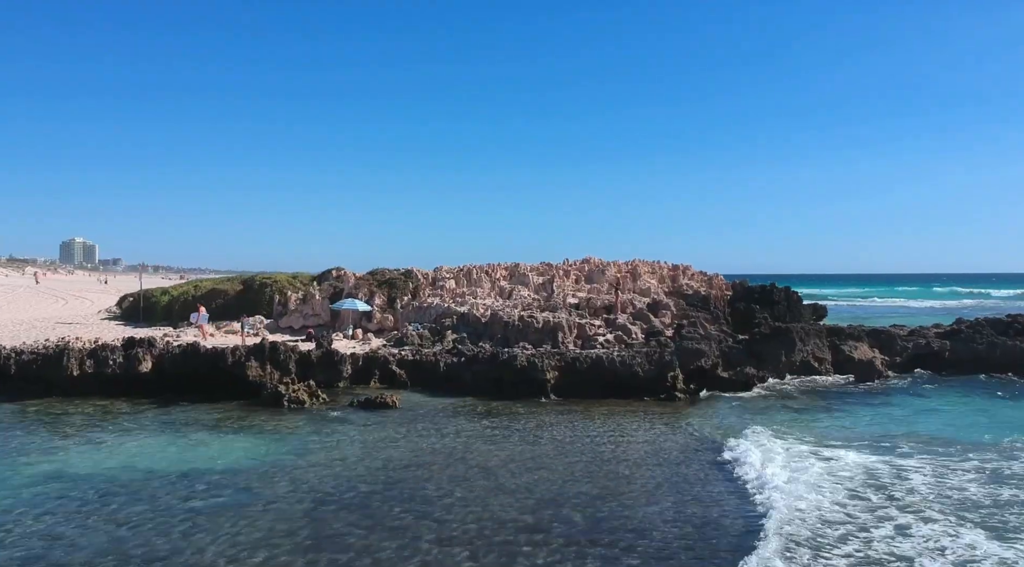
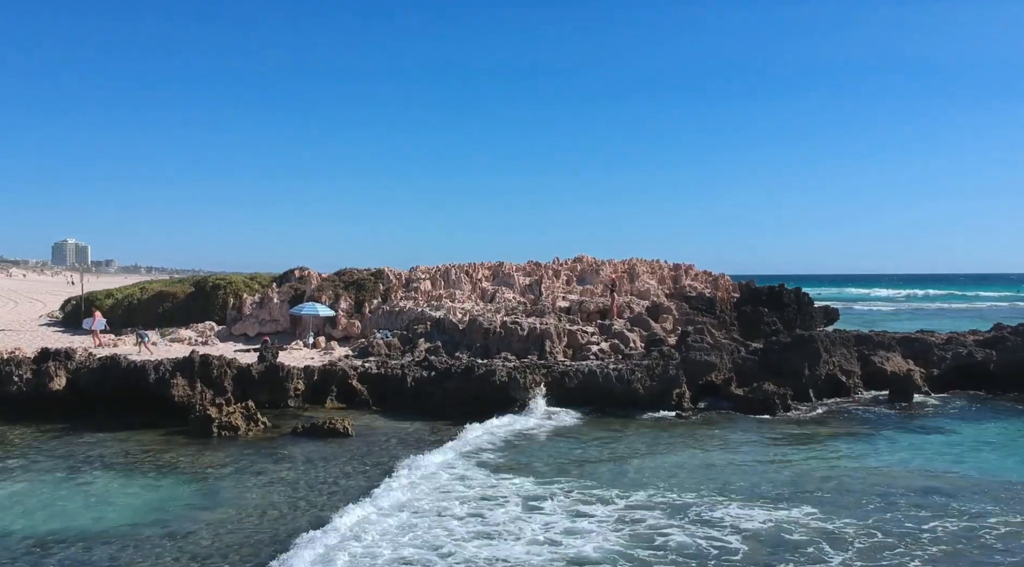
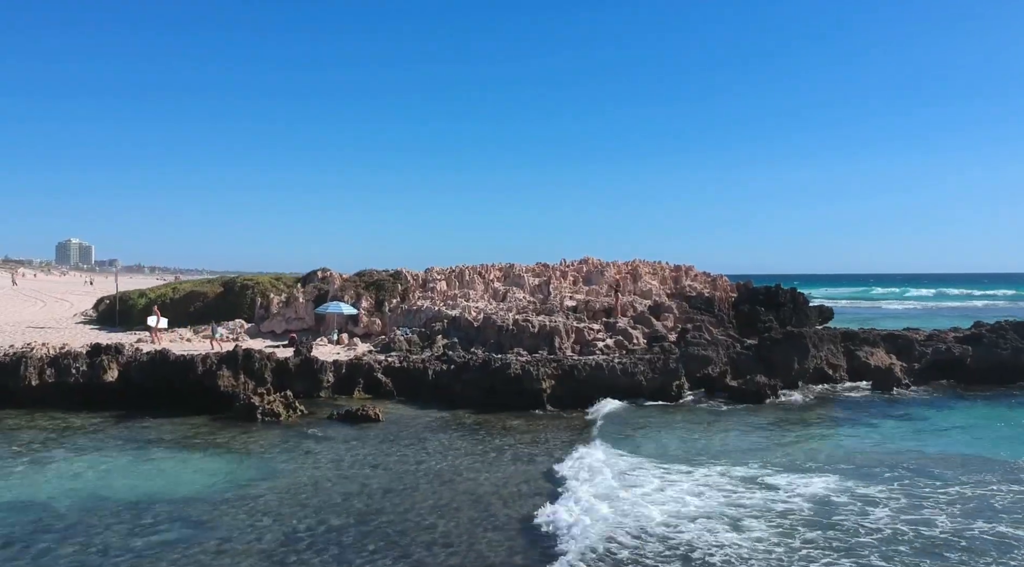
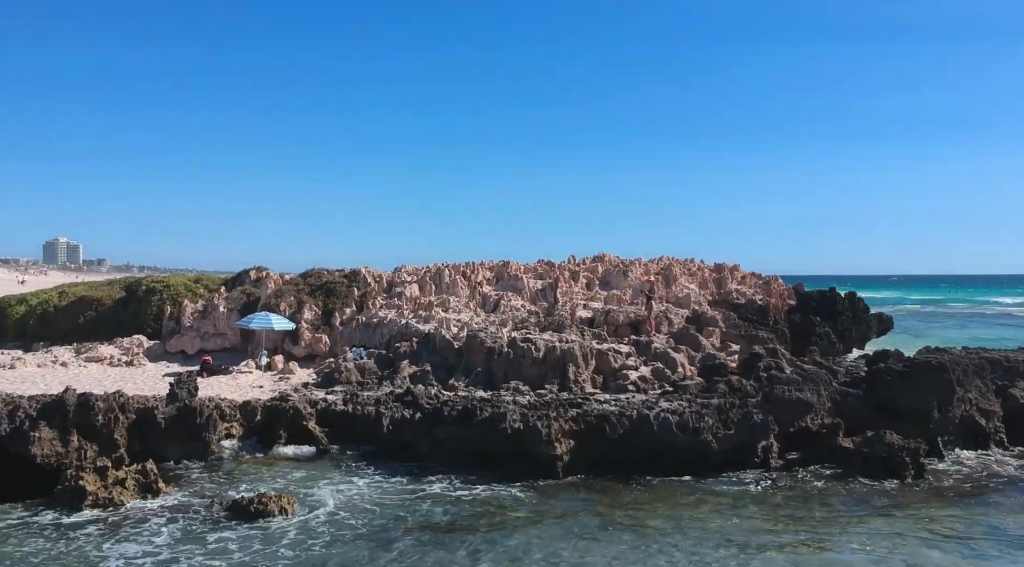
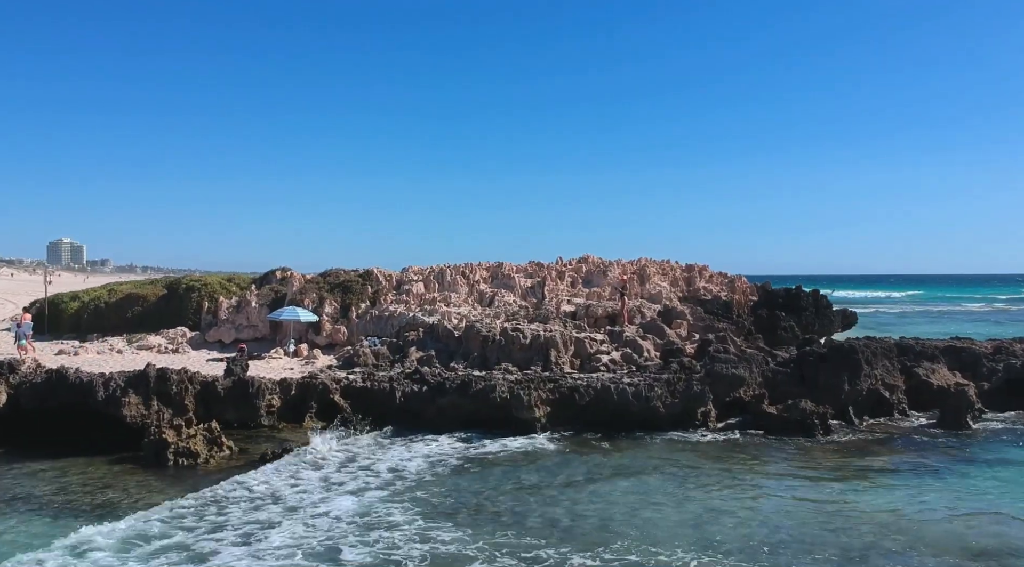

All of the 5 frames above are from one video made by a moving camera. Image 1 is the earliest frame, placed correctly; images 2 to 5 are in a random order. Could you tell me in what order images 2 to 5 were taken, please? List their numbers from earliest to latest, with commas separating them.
3, 2, 5, 4
